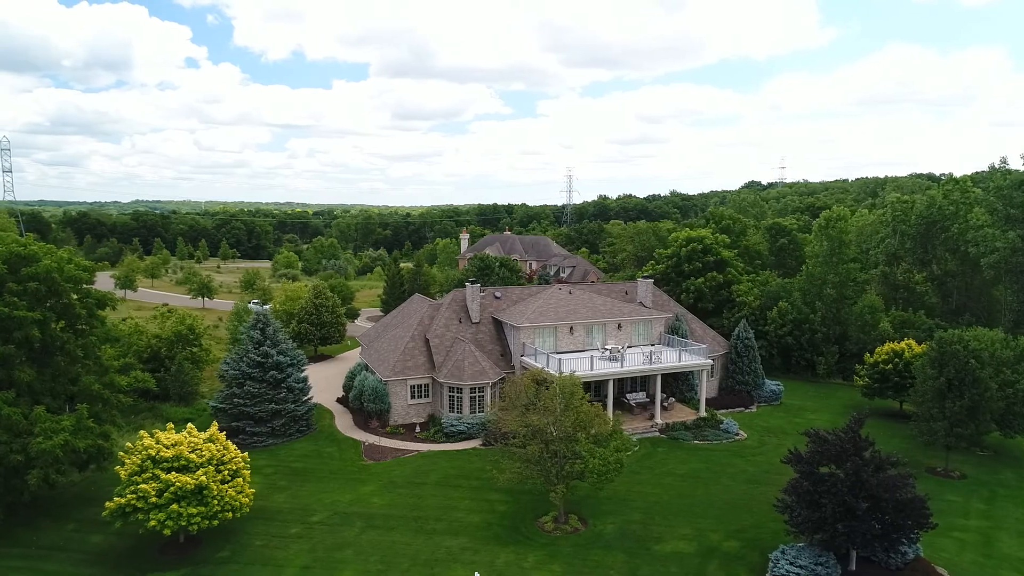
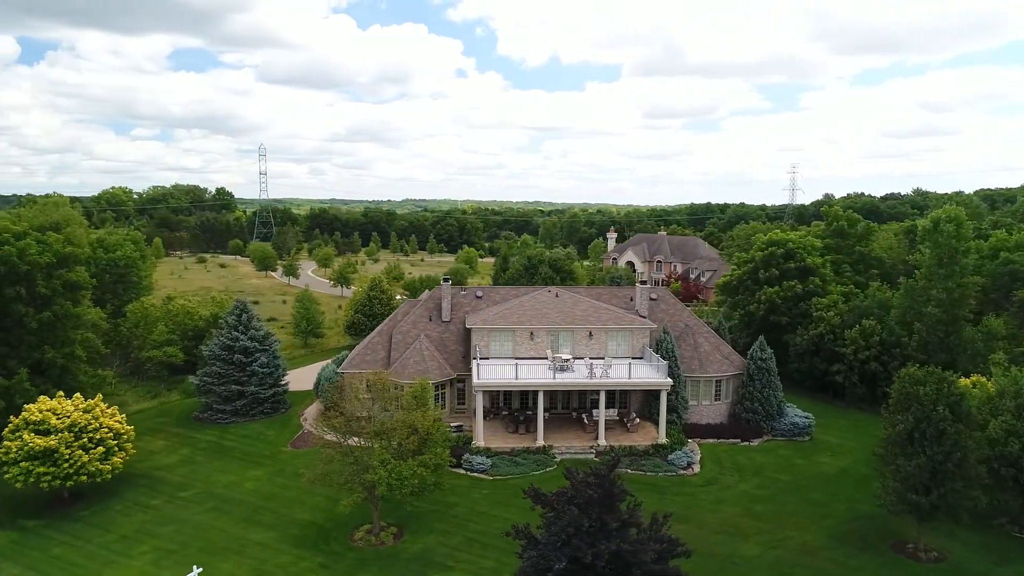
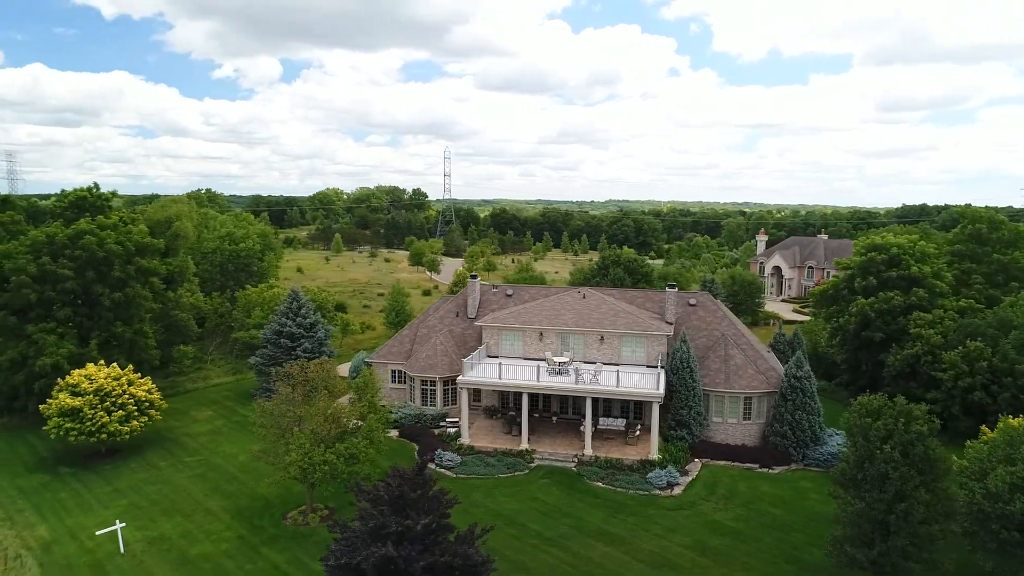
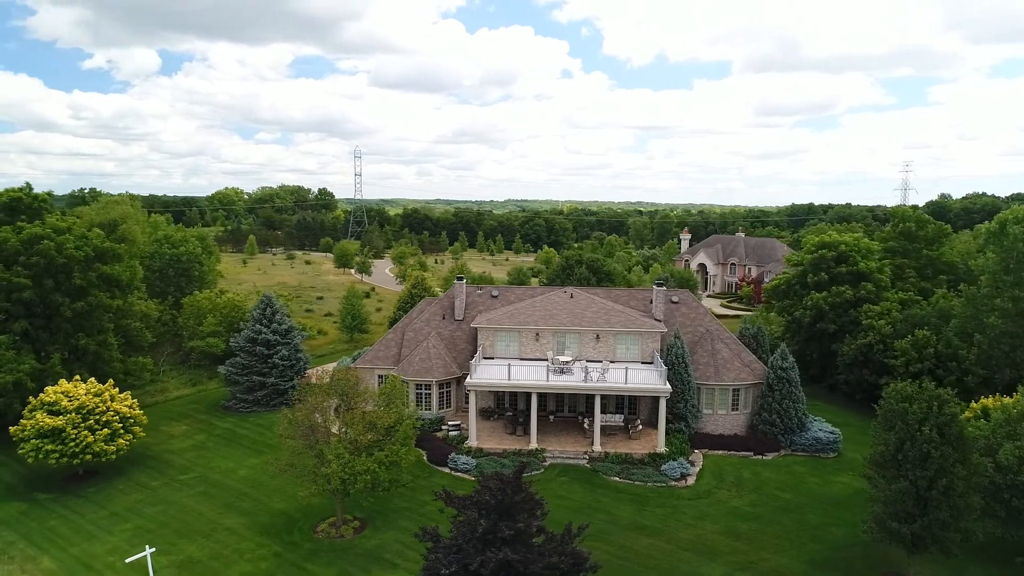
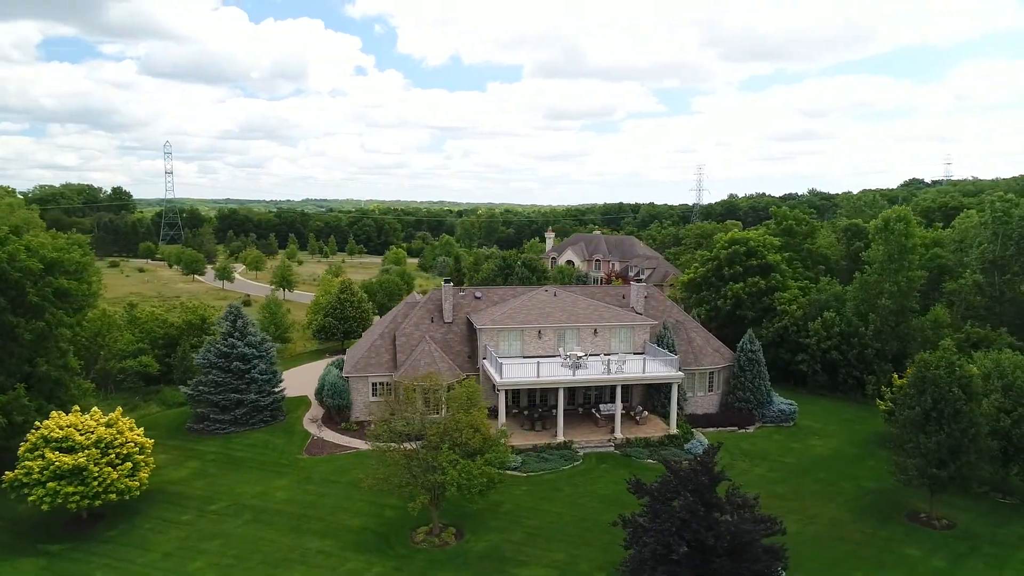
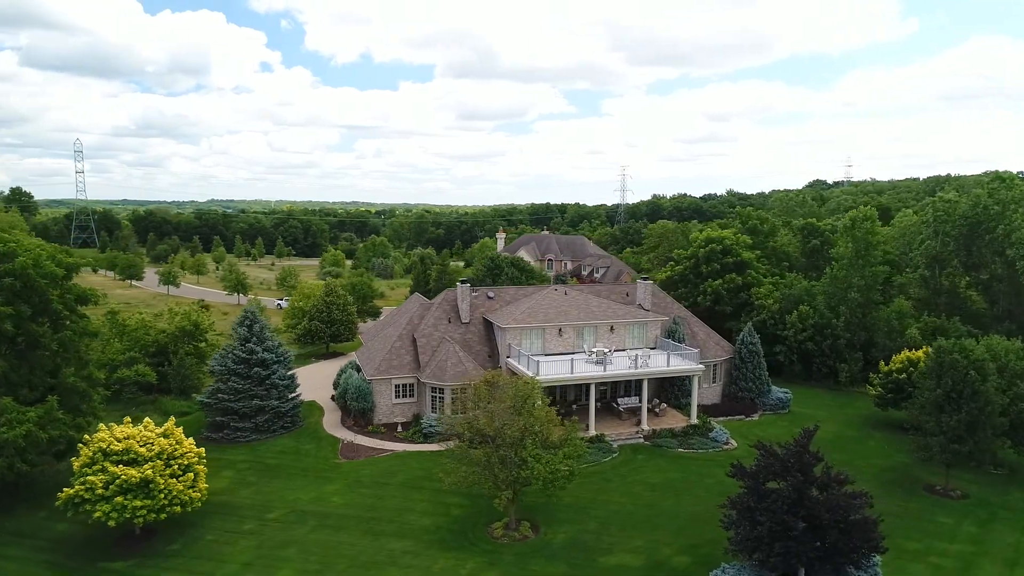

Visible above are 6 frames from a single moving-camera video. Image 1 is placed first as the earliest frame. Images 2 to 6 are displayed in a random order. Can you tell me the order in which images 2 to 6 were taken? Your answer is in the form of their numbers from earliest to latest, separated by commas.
6, 5, 2, 4, 3
